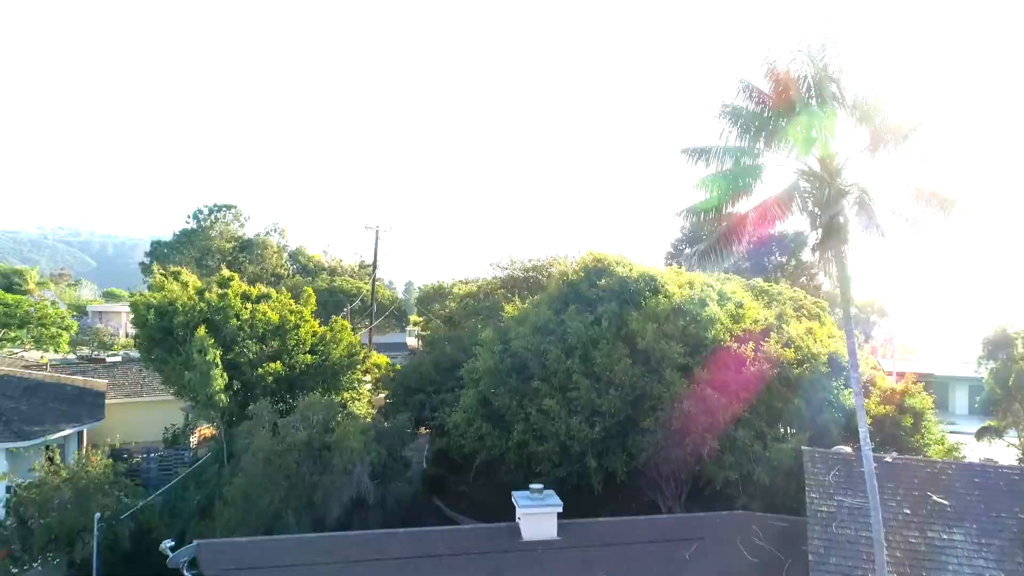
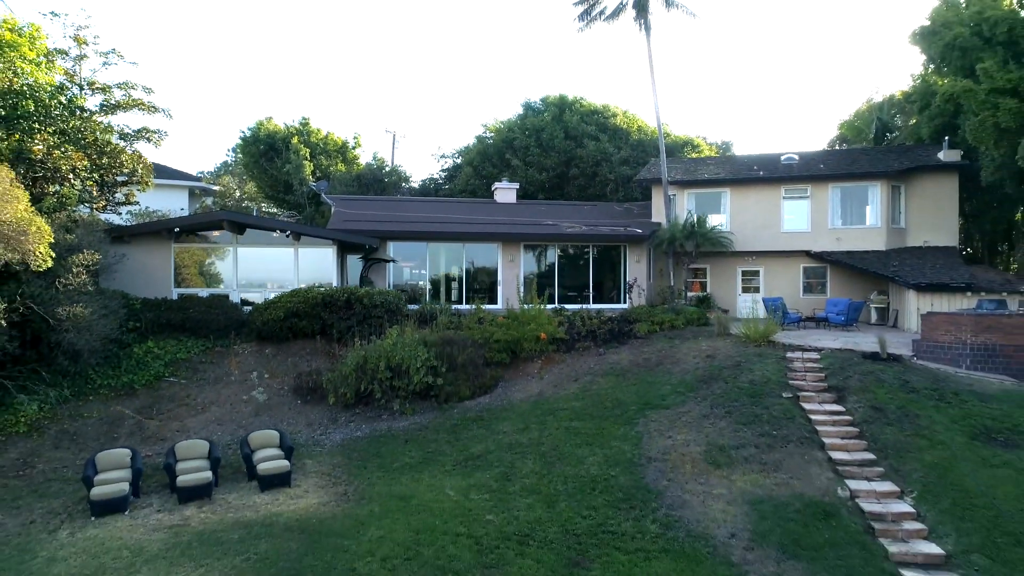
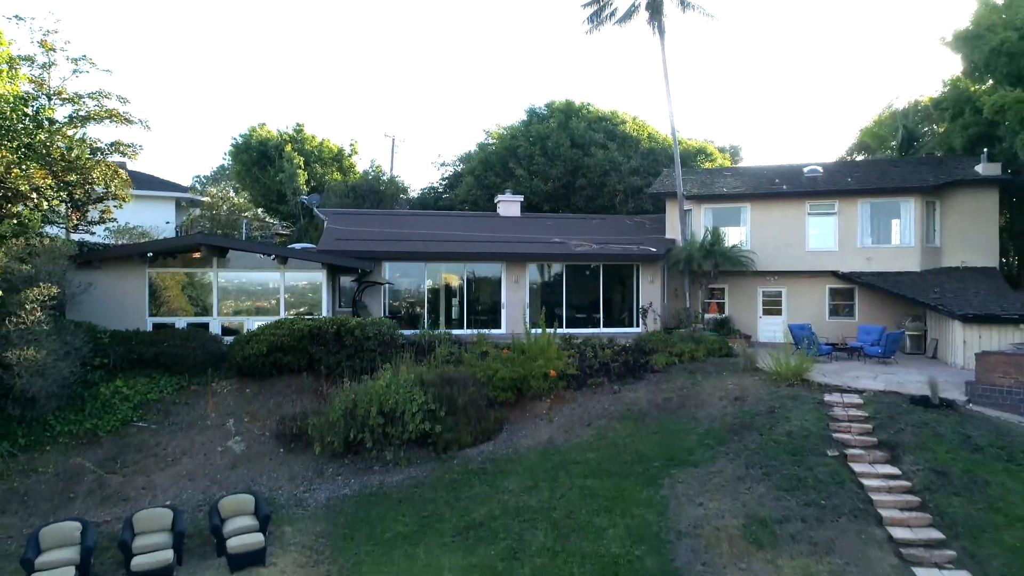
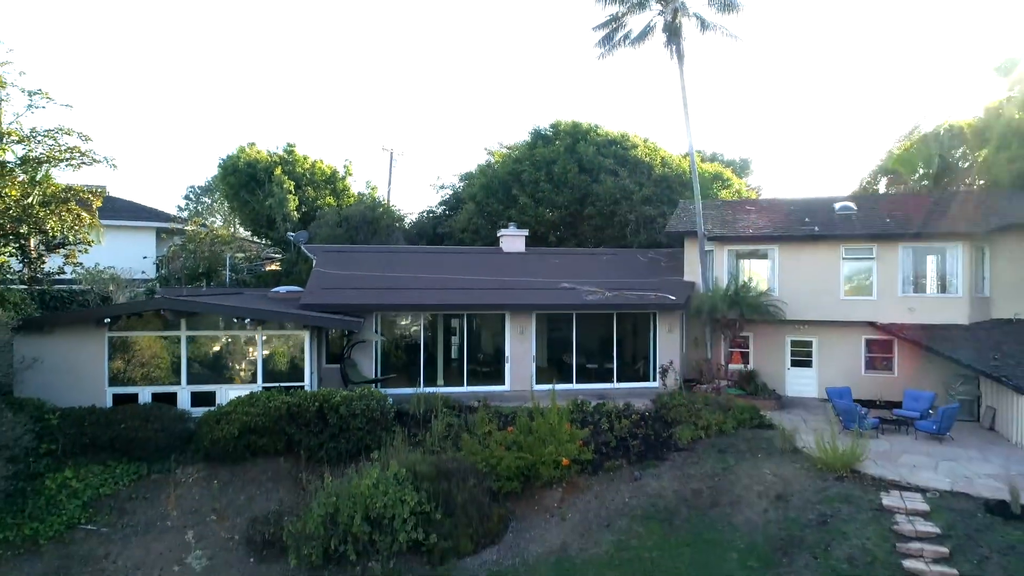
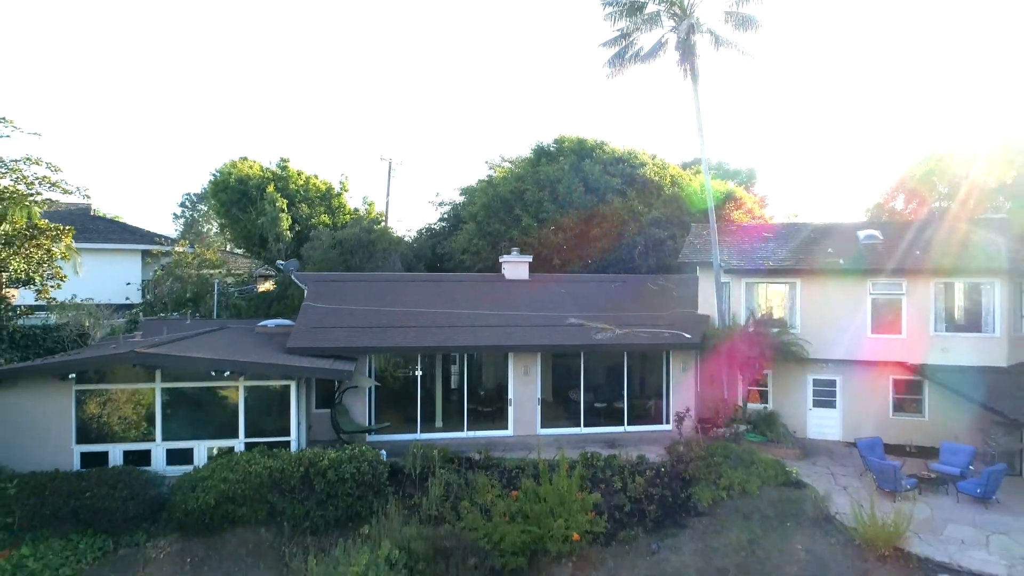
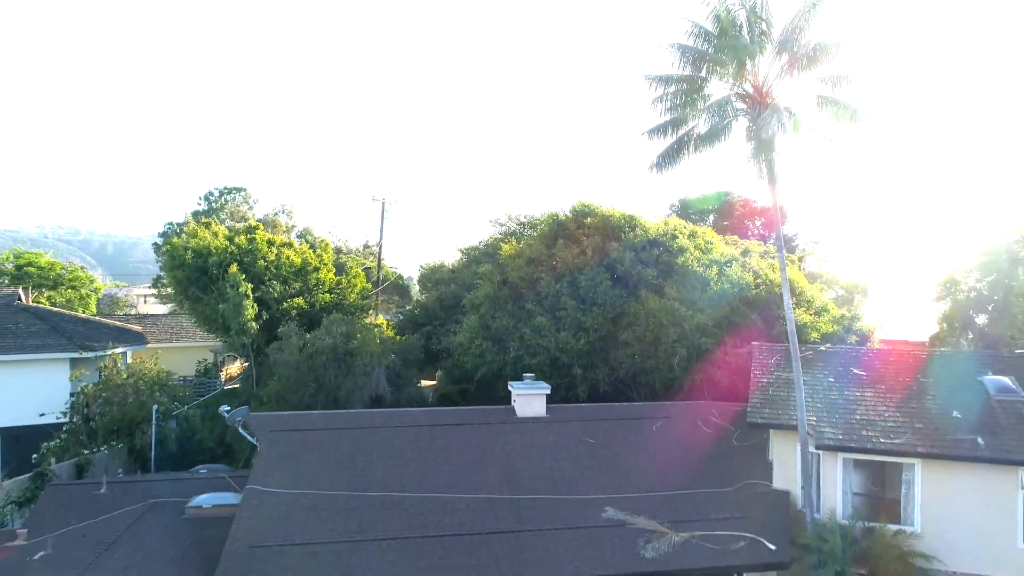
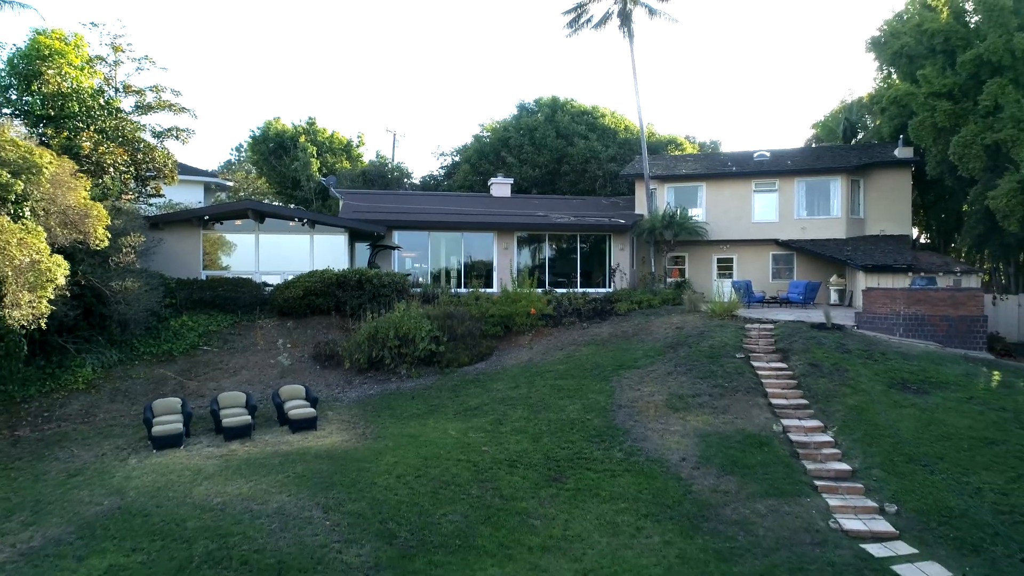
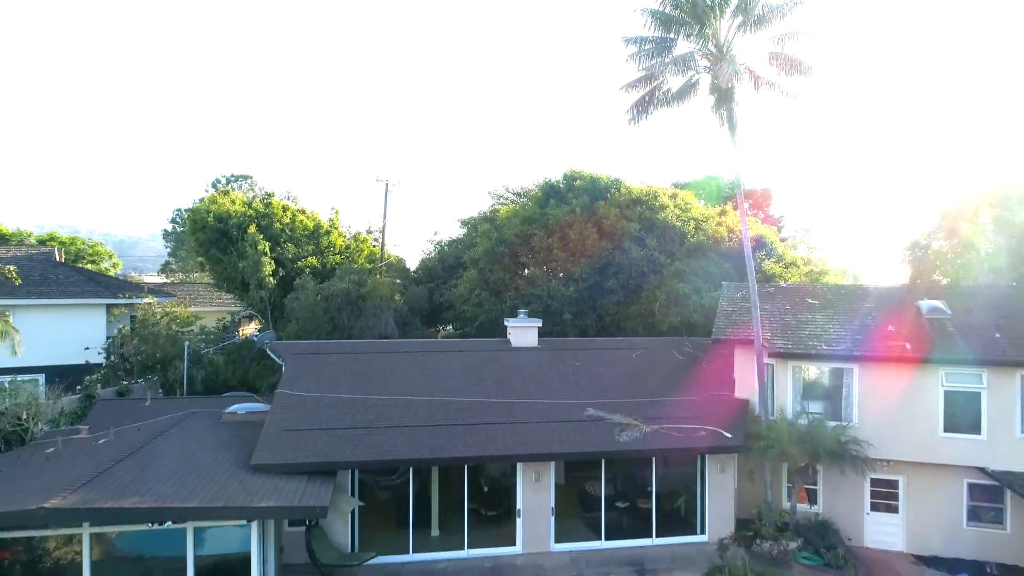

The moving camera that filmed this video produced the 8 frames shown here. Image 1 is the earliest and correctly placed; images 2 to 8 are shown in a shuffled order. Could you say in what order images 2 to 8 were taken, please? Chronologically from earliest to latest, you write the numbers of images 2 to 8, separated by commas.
6, 8, 5, 4, 3, 2, 7
